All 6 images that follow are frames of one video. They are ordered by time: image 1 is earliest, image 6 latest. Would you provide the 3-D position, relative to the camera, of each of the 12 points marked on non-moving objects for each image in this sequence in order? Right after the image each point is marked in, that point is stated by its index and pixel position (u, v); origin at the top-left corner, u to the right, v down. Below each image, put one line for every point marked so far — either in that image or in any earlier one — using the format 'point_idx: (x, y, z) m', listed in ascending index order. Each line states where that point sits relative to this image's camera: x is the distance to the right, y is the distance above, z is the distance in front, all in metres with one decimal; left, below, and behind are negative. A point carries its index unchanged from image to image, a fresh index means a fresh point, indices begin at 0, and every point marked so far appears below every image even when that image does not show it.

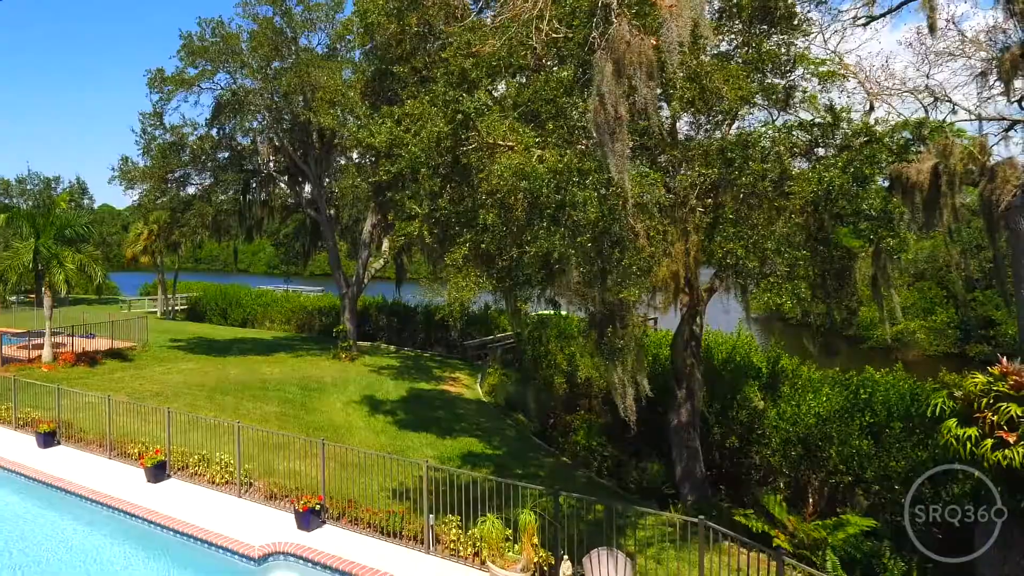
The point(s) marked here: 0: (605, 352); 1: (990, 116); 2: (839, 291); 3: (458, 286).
0: (+1.1, -0.8, +7.1) m
1: (+6.0, +2.2, +7.2) m
2: (+4.3, 0.0, +7.6) m
3: (-0.6, 0.0, +7.8) m
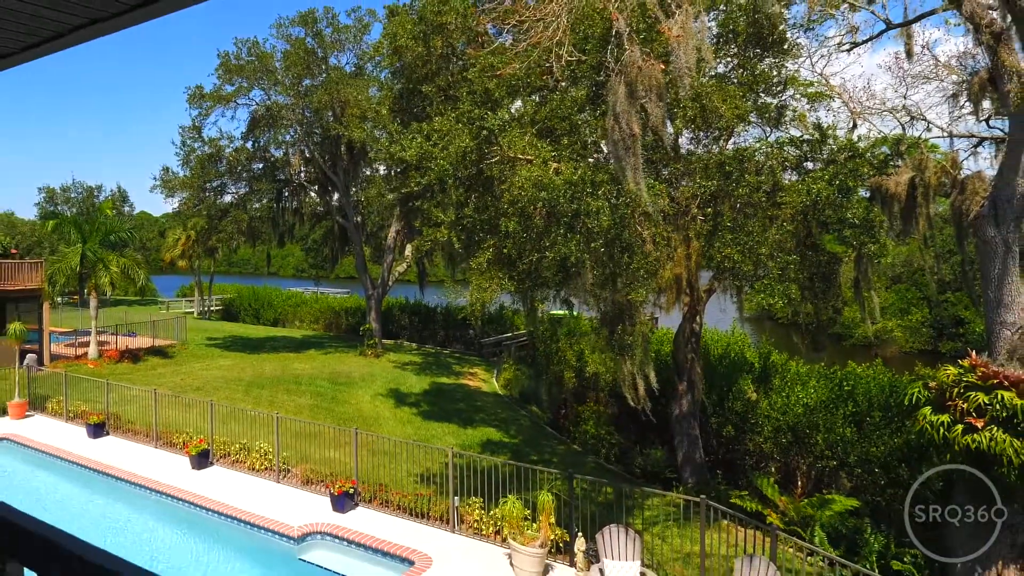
0: (+1.4, -0.8, +7.8) m
1: (+6.3, +2.2, +8.0) m
2: (+4.6, -0.1, +8.3) m
3: (-0.4, 0.0, +8.5) m
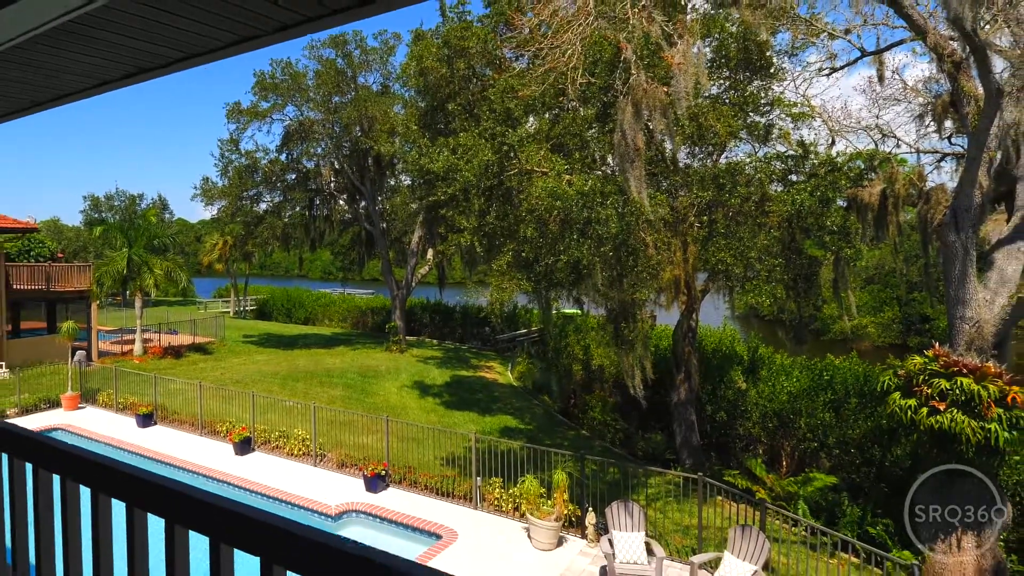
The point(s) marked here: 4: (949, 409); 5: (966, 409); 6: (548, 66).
0: (+1.6, -0.8, +8.6) m
1: (+6.5, +2.2, +9.0) m
2: (+4.8, 0.0, +9.3) m
3: (-0.1, 0.0, +9.4) m
4: (+5.1, -1.4, +6.8) m
5: (+5.3, -1.4, +6.7) m
6: (+0.5, +3.3, +8.6) m
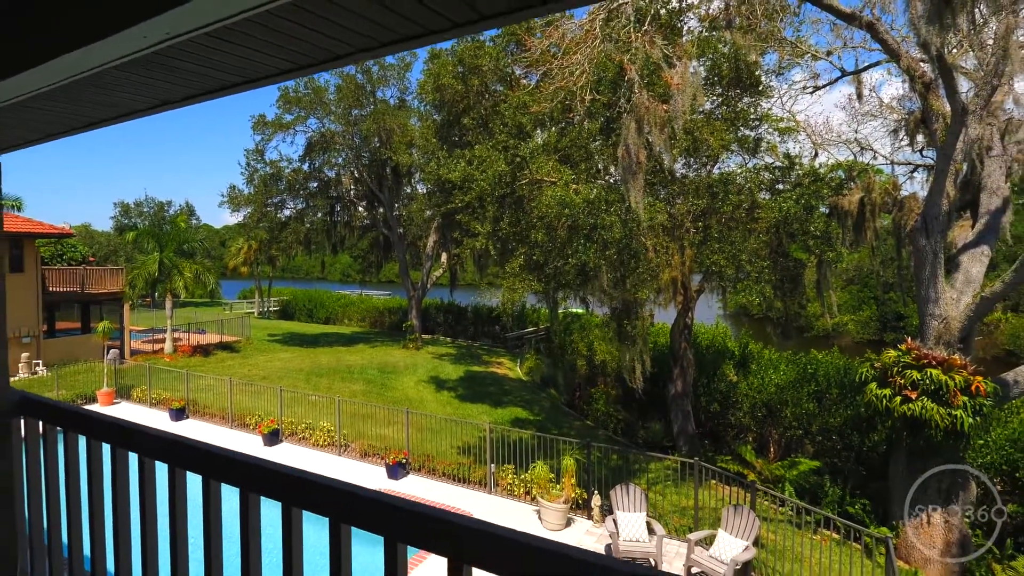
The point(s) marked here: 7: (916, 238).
0: (+1.8, -0.8, +9.4) m
1: (+6.7, +2.2, +9.9) m
2: (+5.0, 0.0, +10.1) m
3: (0.0, 0.0, +10.1) m
4: (+5.4, -1.4, +7.6) m
5: (+5.6, -1.4, +7.6) m
6: (+0.7, +3.3, +9.3) m
7: (+6.3, +0.8, +8.9) m
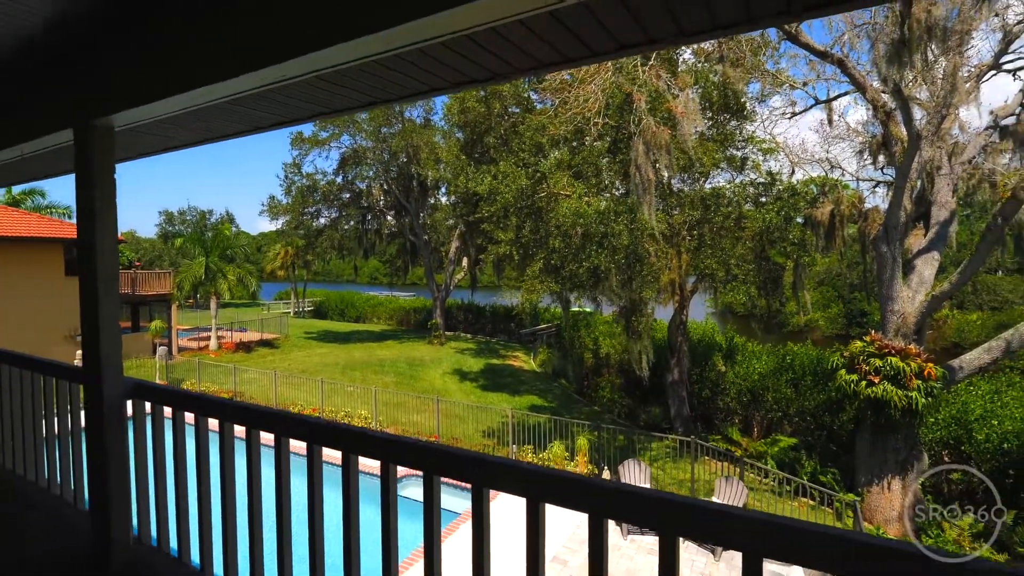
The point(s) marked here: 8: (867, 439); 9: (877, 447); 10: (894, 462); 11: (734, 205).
0: (+2.2, -0.8, +10.7) m
1: (+7.0, +2.2, +11.3) m
2: (+5.3, -0.1, +11.5) m
3: (+0.3, 0.0, +11.3) m
4: (+5.8, -1.4, +9.0) m
5: (+6.0, -1.4, +9.0) m
6: (+1.1, +3.3, +10.5) m
7: (+6.6, +0.8, +10.4) m
8: (+6.0, -2.6, +9.7) m
9: (+6.1, -2.7, +9.6) m
10: (+6.3, -2.9, +9.5) m
11: (+4.2, +1.5, +10.7) m
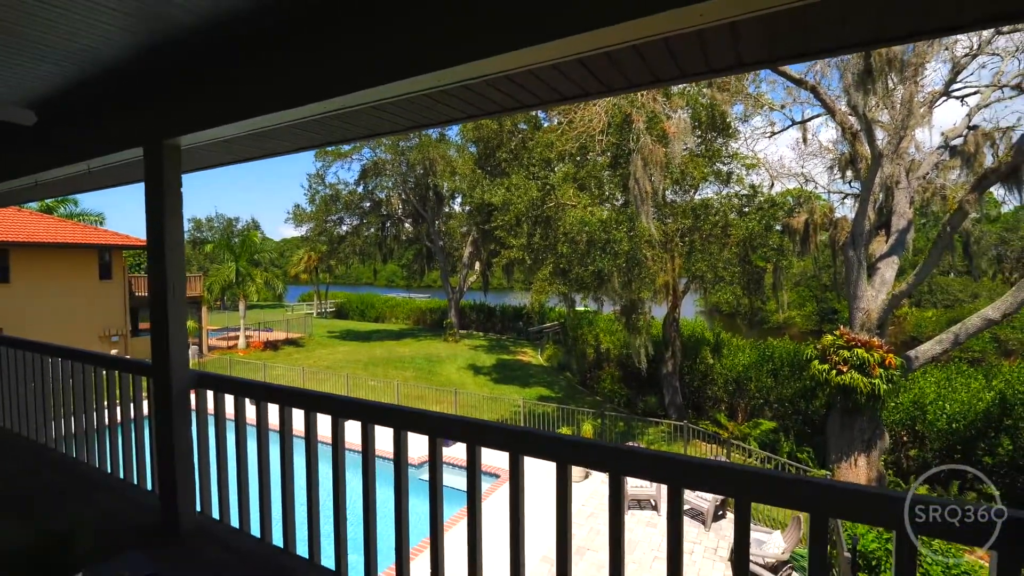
0: (+2.4, -0.9, +11.8) m
1: (+7.1, +2.2, +12.7) m
2: (+5.4, -0.1, +12.8) m
3: (+0.5, -0.1, +12.3) m
4: (+6.1, -1.4, +10.4) m
5: (+6.3, -1.5, +10.4) m
6: (+1.3, +3.2, +11.6) m
7: (+6.8, +0.8, +11.7) m
8: (+6.3, -2.6, +11.1) m
9: (+6.4, -2.7, +10.9) m
10: (+6.6, -2.9, +10.8) m
11: (+4.4, +1.5, +11.9) m
